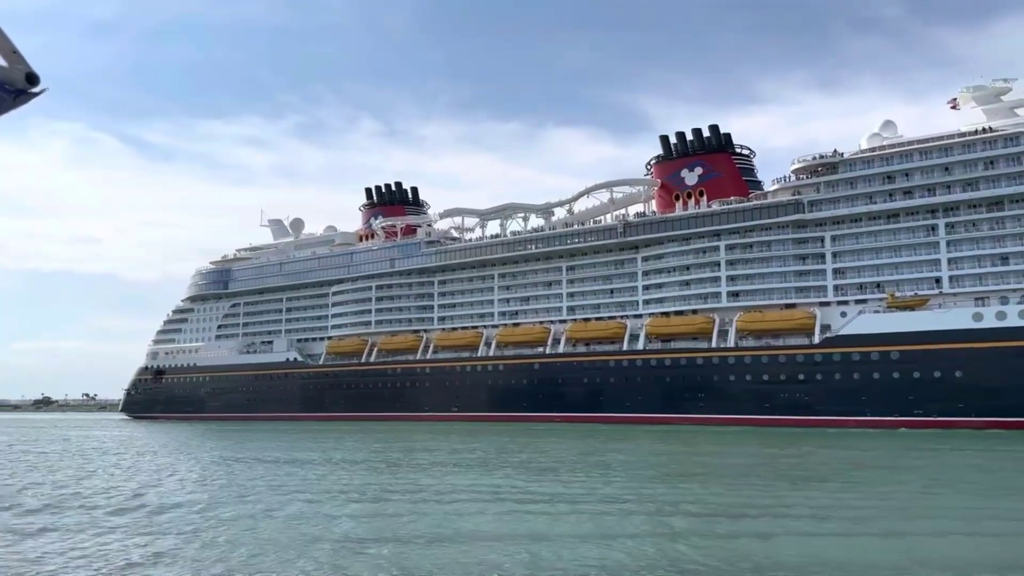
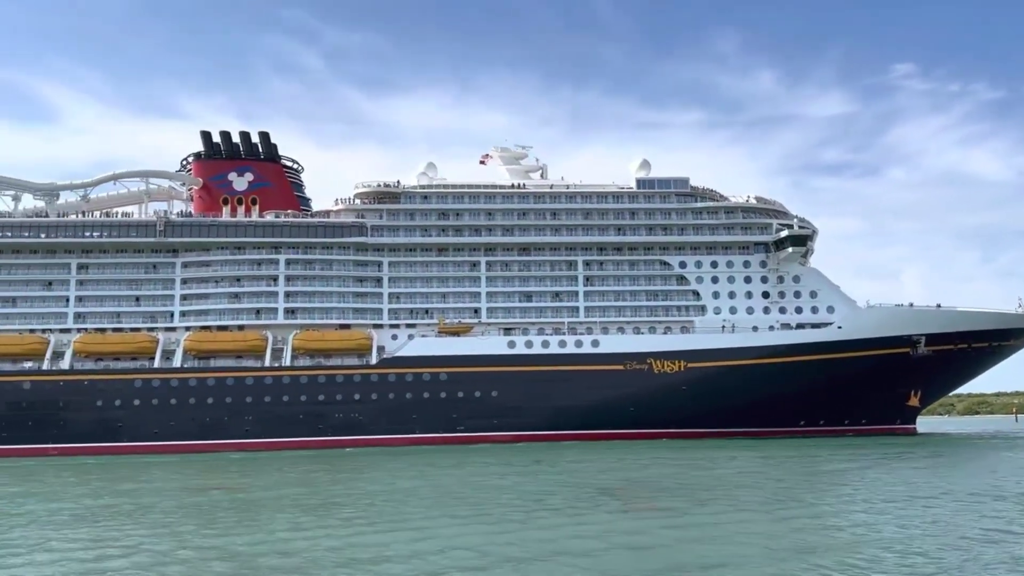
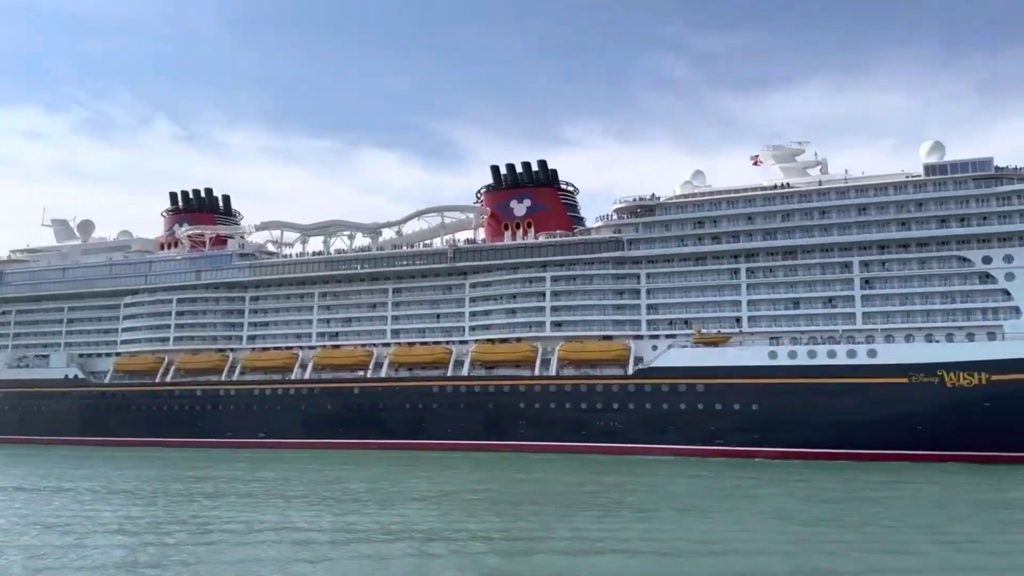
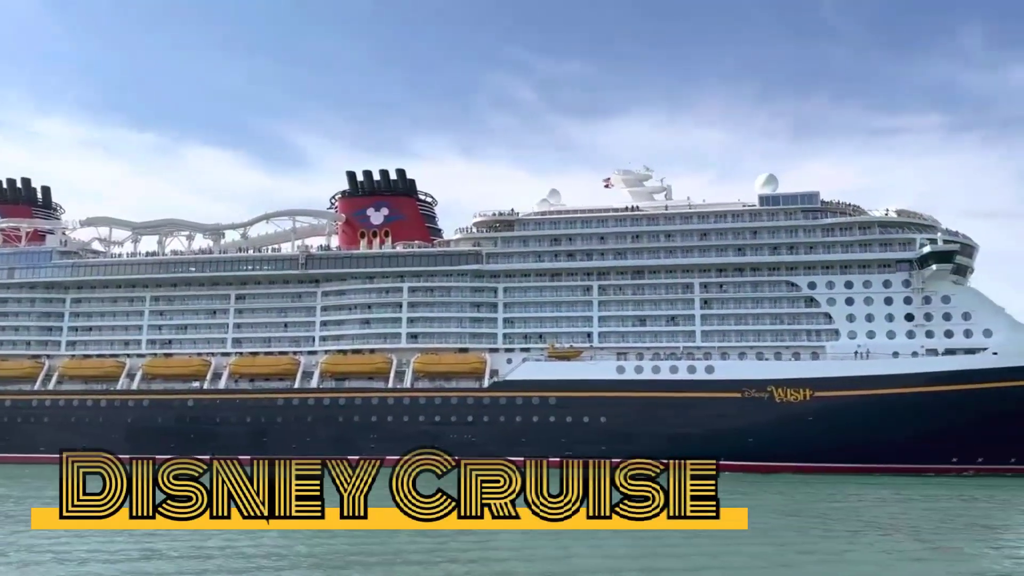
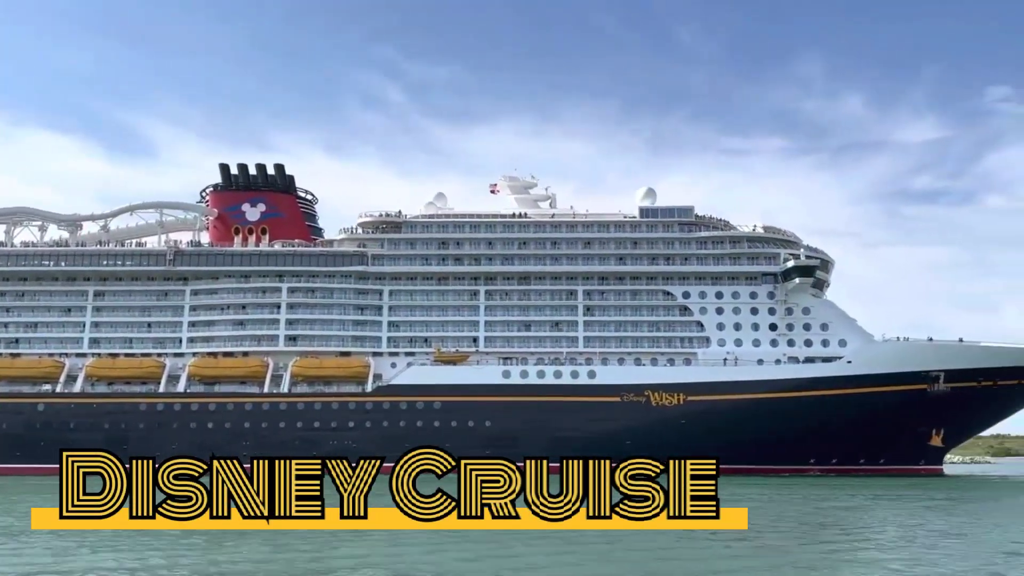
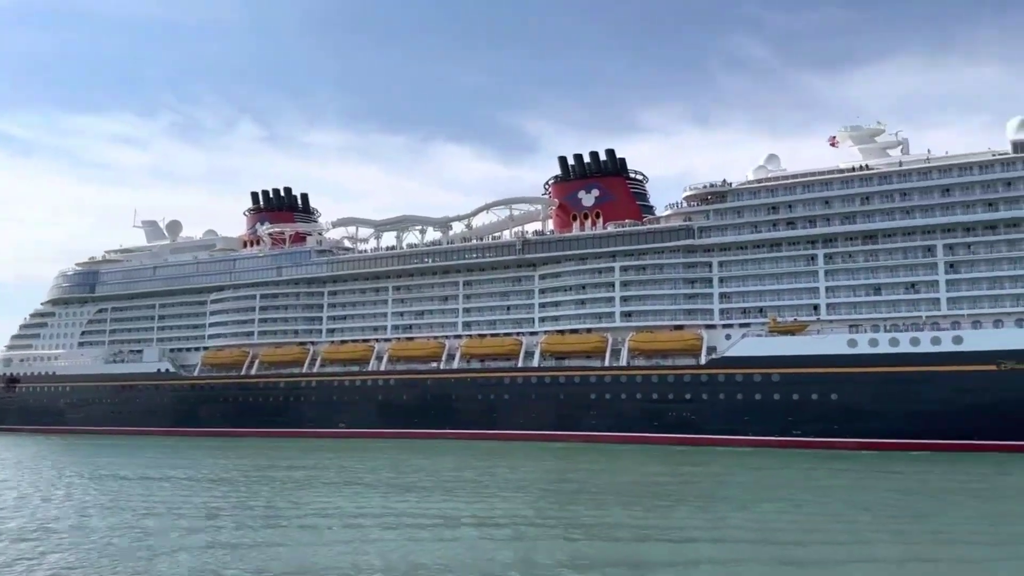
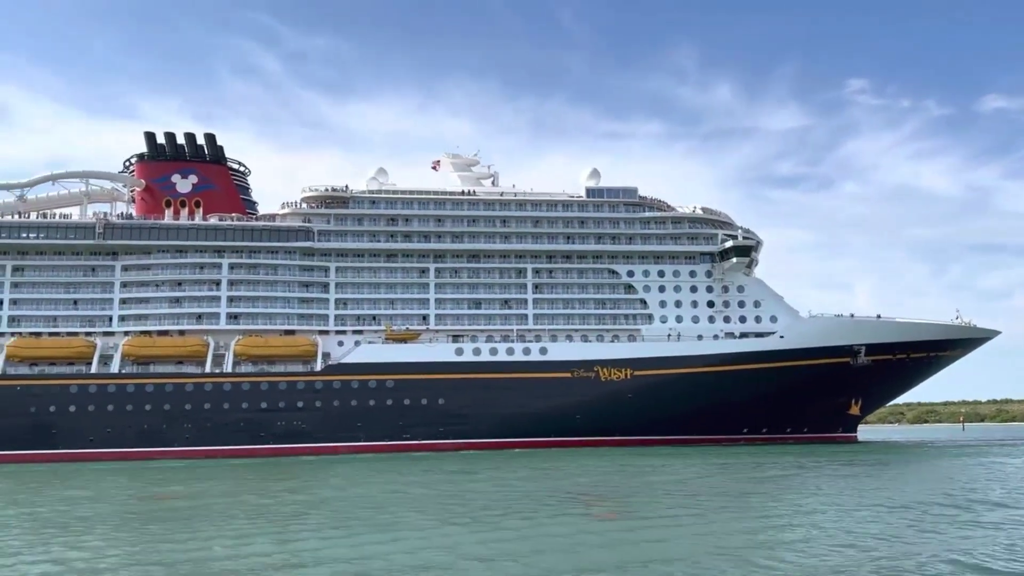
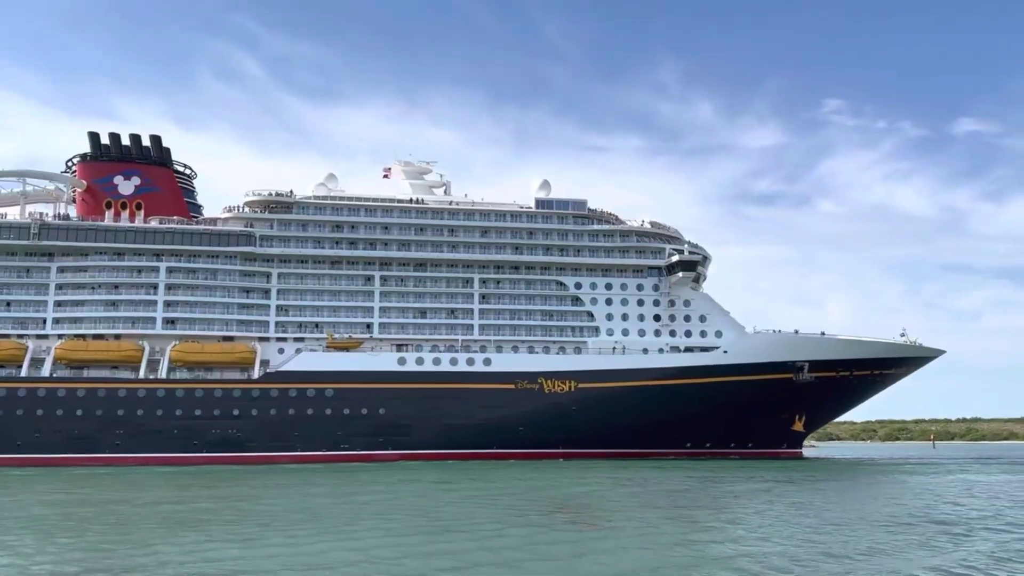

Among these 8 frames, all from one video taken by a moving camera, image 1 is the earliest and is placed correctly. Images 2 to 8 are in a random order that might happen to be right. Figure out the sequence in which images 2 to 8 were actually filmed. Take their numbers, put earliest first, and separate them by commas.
6, 3, 4, 5, 8, 7, 2
